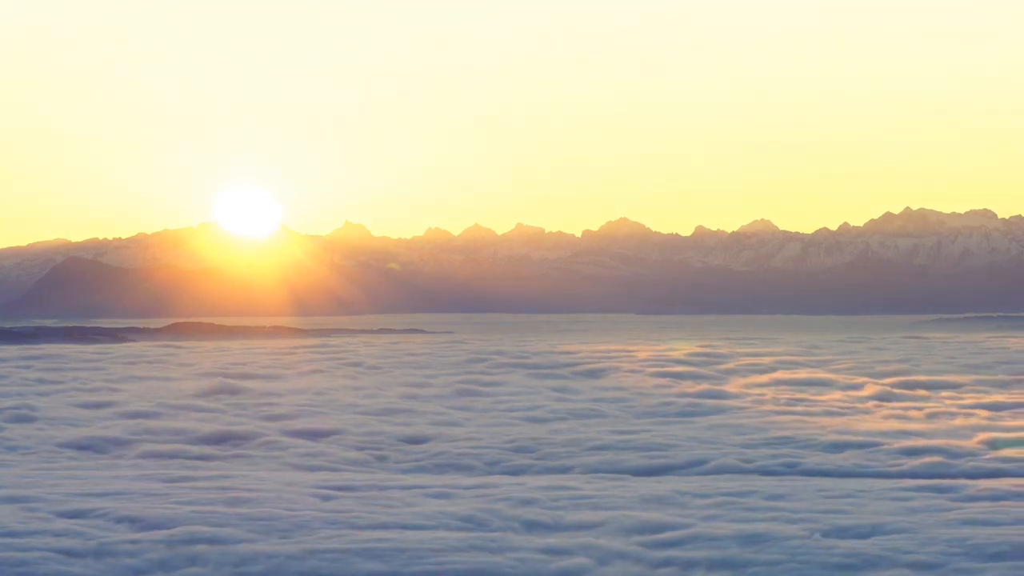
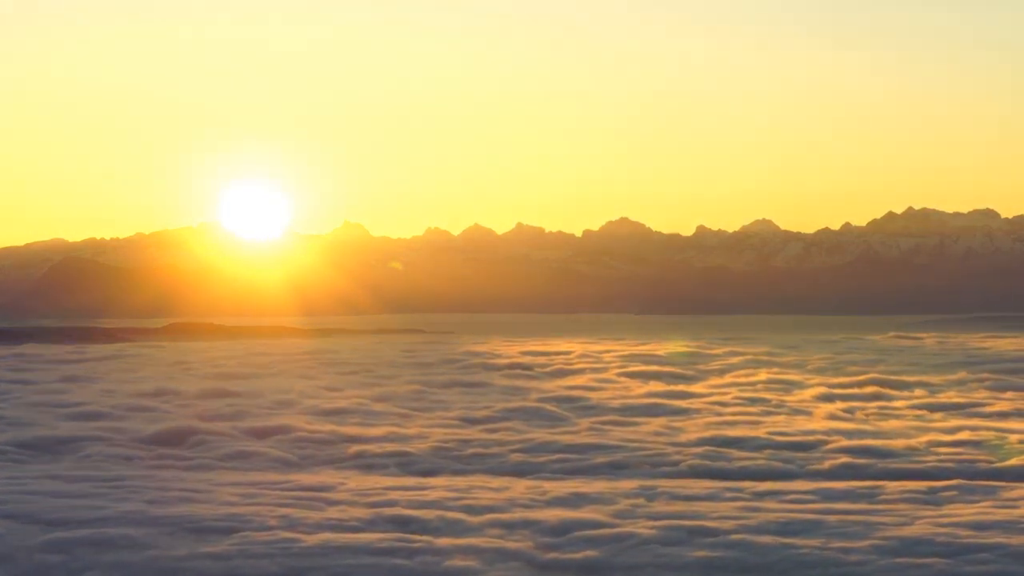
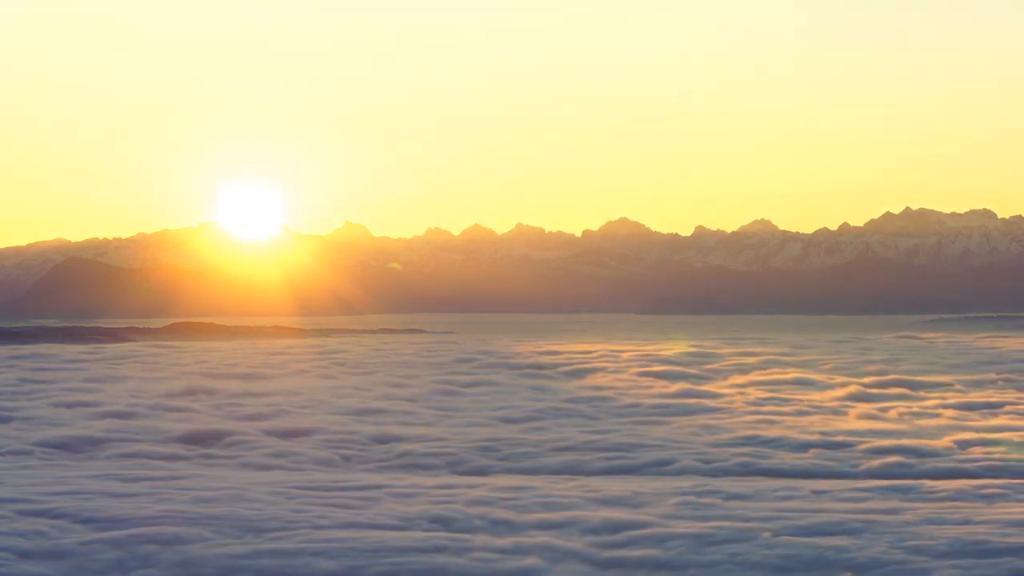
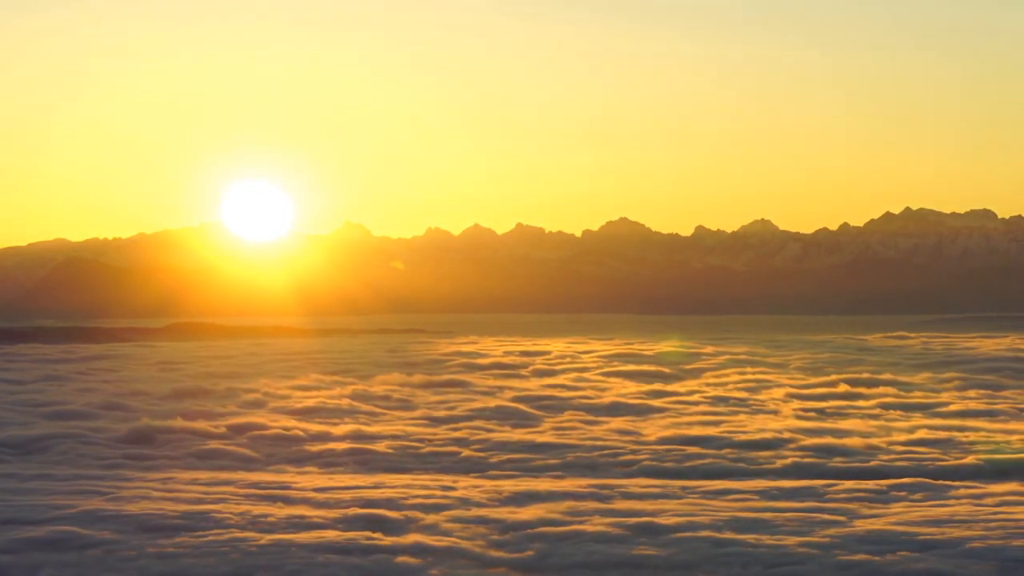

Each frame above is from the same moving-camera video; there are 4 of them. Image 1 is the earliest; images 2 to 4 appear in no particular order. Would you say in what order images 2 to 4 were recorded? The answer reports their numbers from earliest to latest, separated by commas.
3, 2, 4
